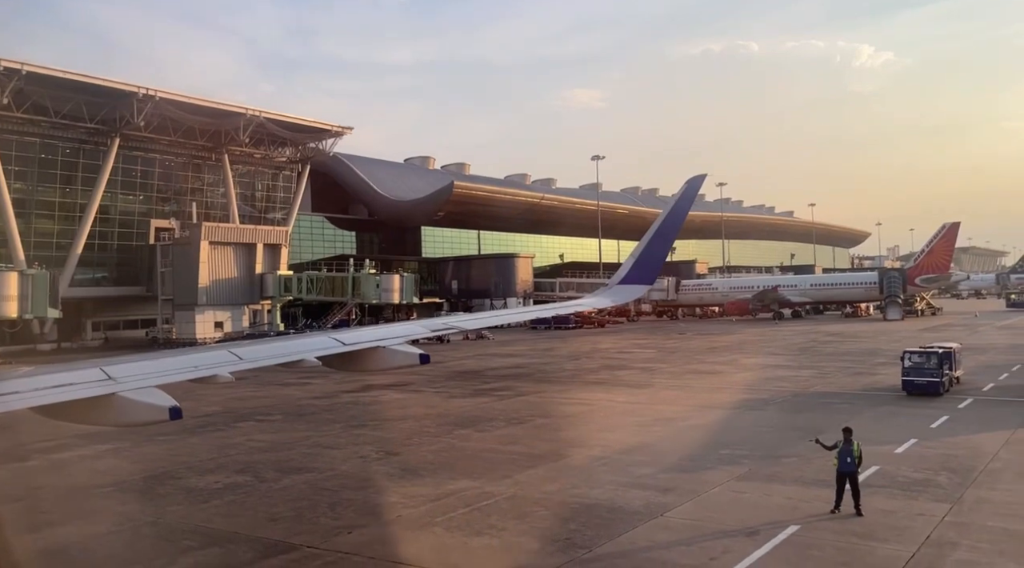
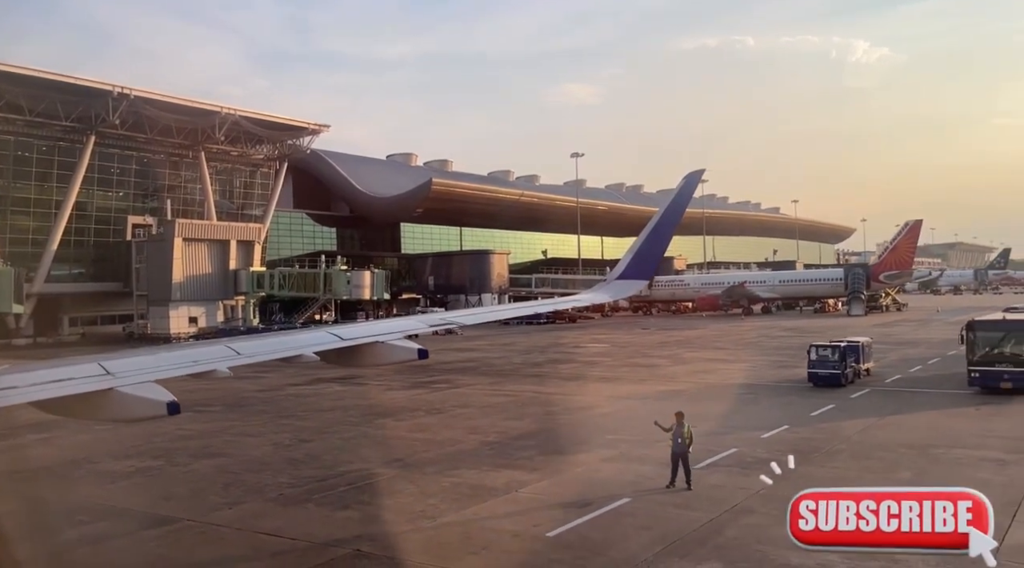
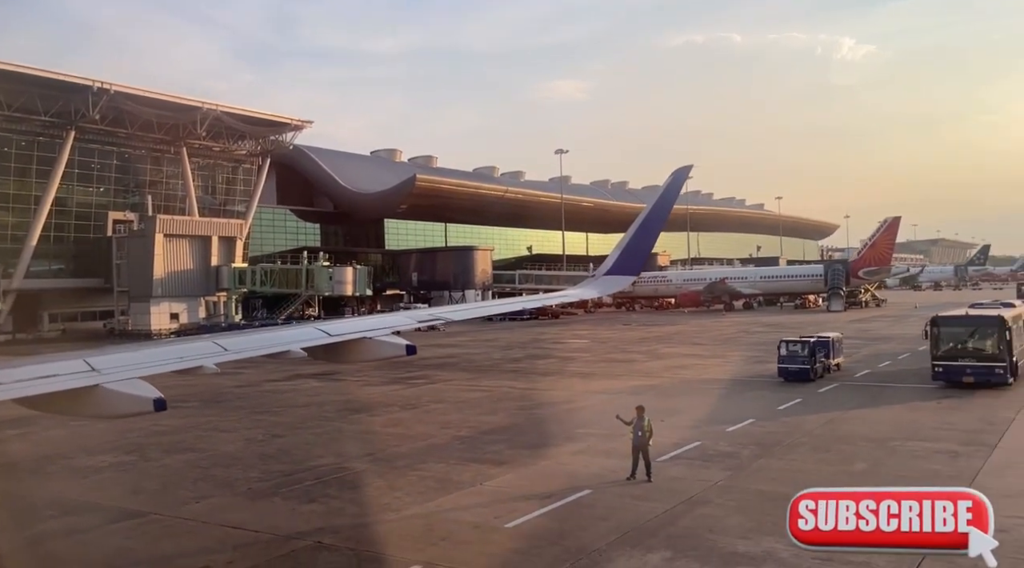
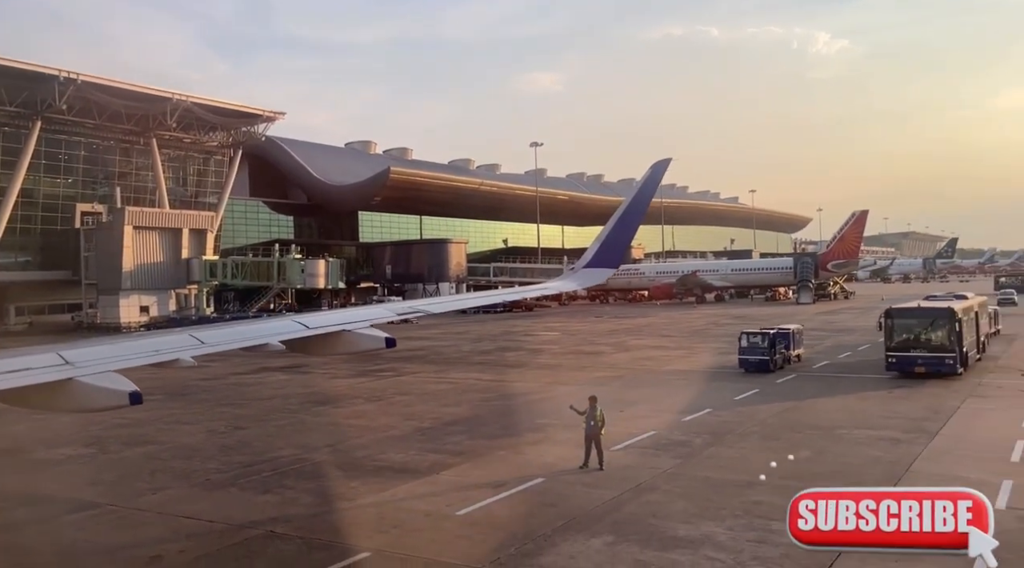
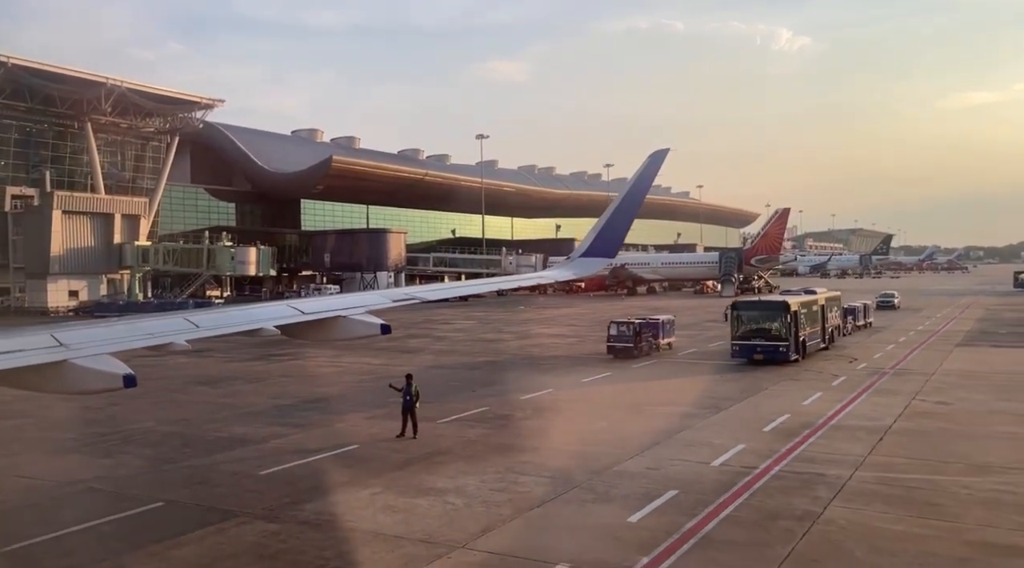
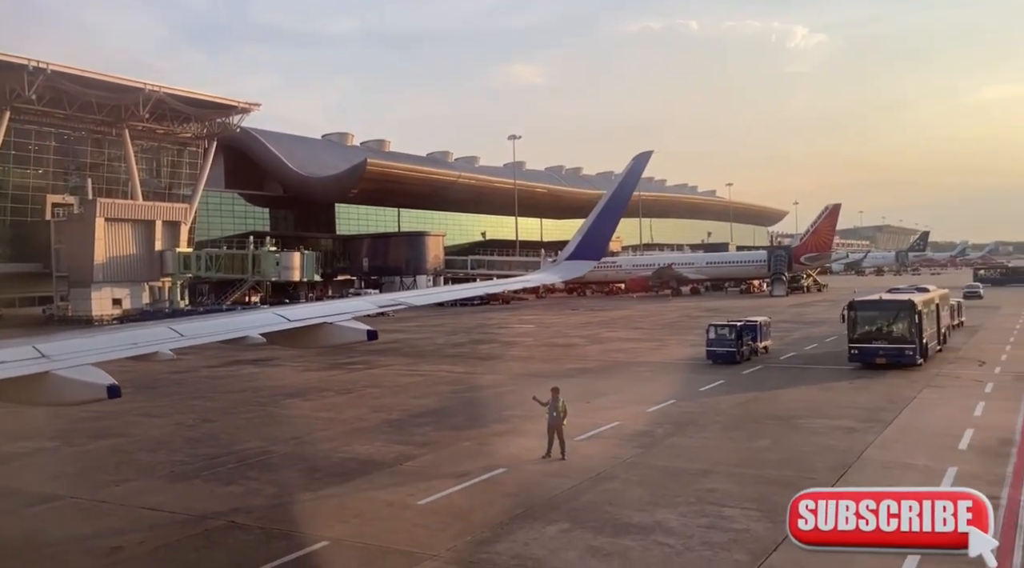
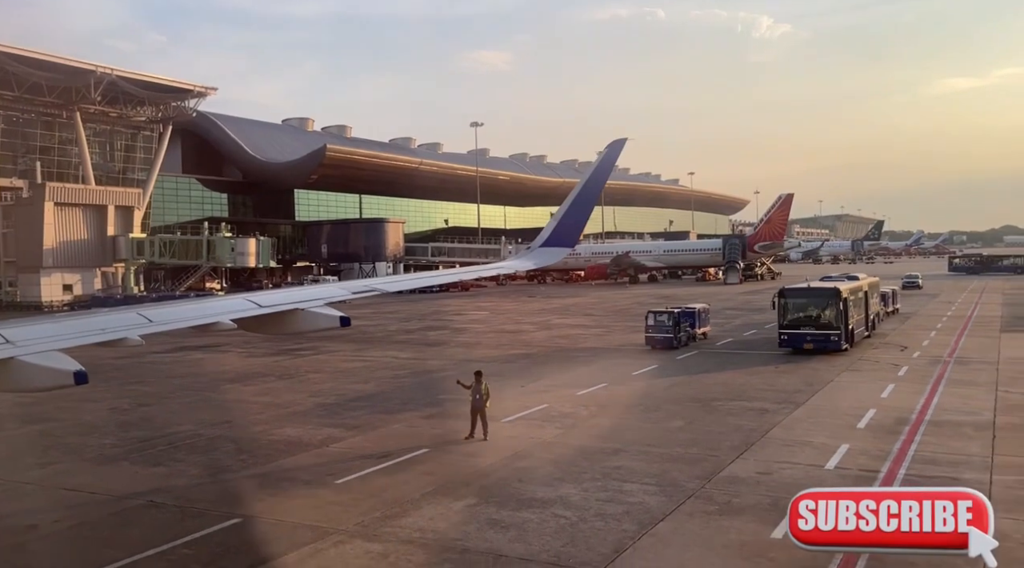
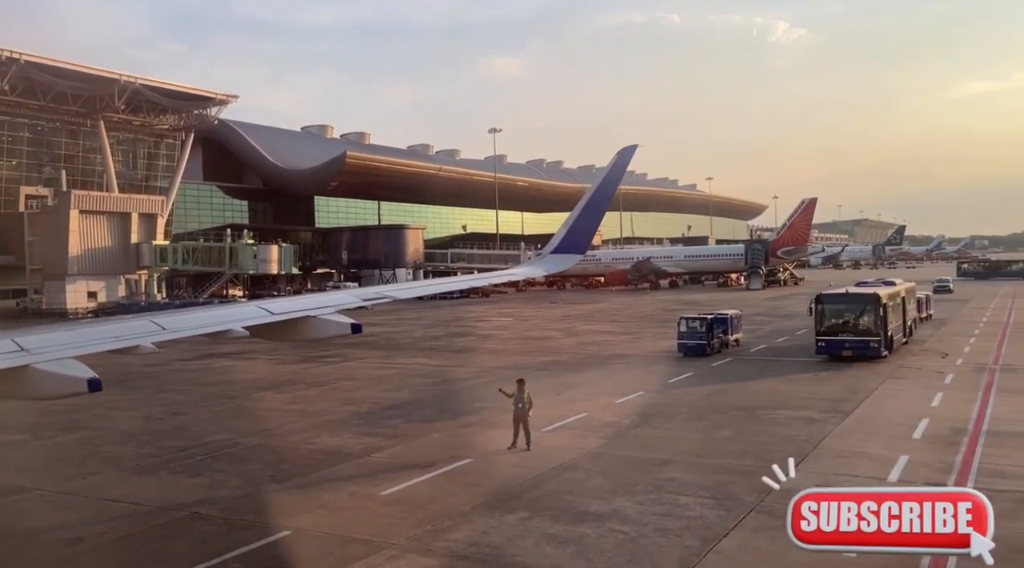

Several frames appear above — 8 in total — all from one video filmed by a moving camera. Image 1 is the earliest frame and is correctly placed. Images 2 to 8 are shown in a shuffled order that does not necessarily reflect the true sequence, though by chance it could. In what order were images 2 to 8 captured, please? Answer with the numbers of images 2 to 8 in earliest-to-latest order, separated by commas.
2, 3, 4, 6, 8, 7, 5
